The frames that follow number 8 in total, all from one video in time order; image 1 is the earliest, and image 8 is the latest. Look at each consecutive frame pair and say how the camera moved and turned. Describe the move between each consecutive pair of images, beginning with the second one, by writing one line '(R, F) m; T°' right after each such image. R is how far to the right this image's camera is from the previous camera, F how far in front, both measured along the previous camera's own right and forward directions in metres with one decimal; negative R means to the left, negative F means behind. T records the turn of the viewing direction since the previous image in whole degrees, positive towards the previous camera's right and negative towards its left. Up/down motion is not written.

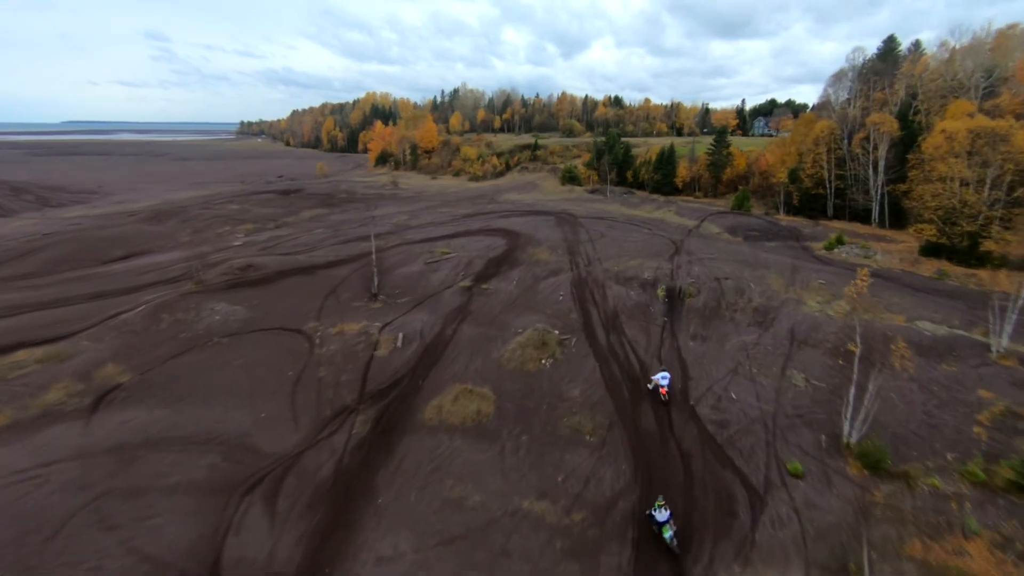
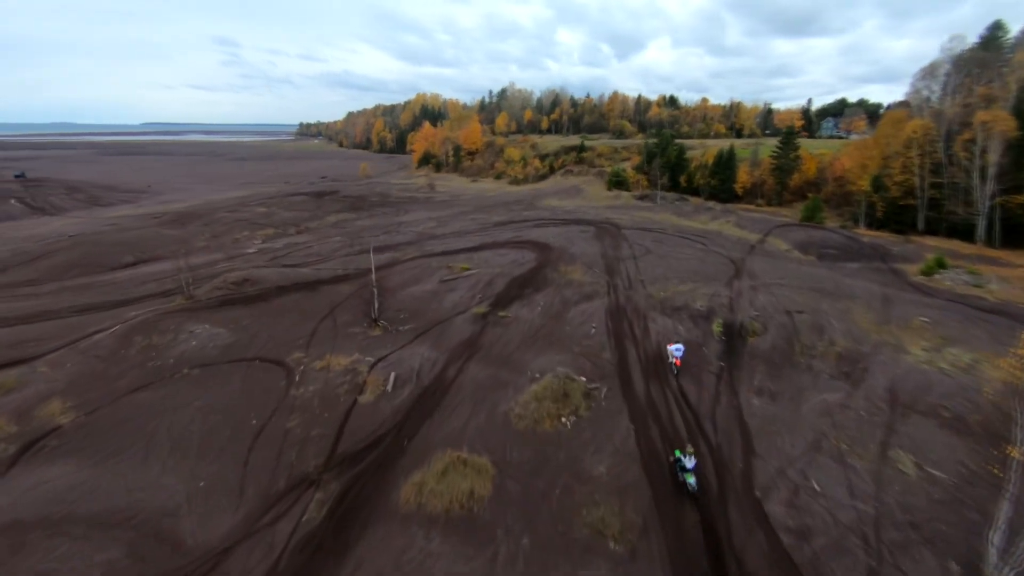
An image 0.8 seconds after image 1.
(+0.8, +3.5) m; -5°
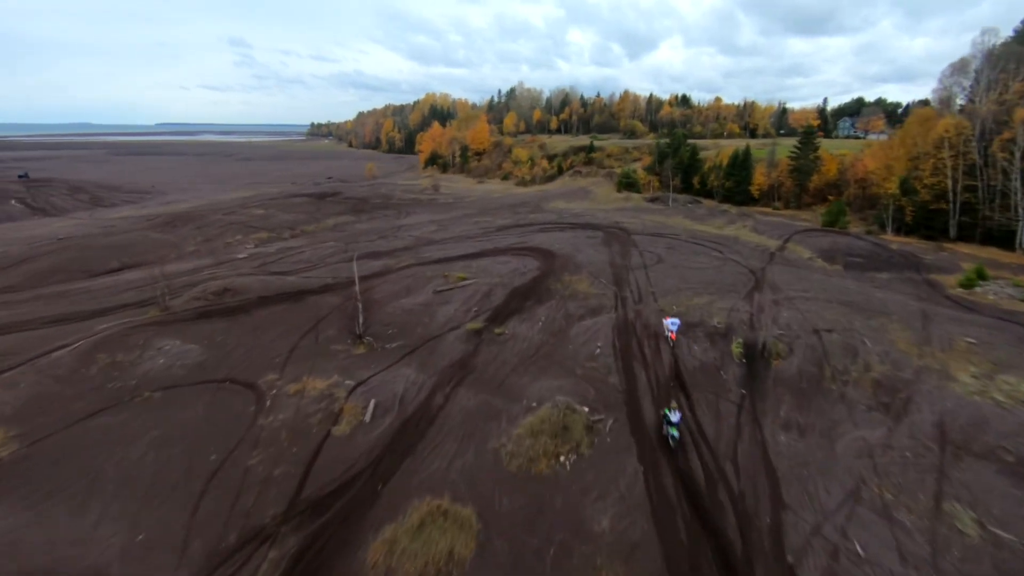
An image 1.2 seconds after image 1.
(+0.4, +1.7) m; -1°
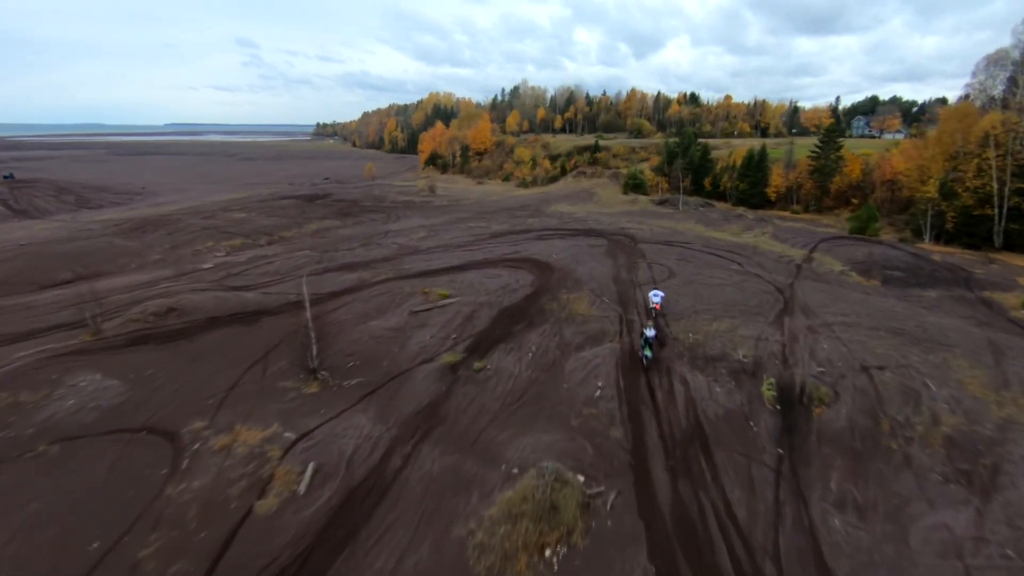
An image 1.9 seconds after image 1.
(+0.6, +2.9) m; -1°
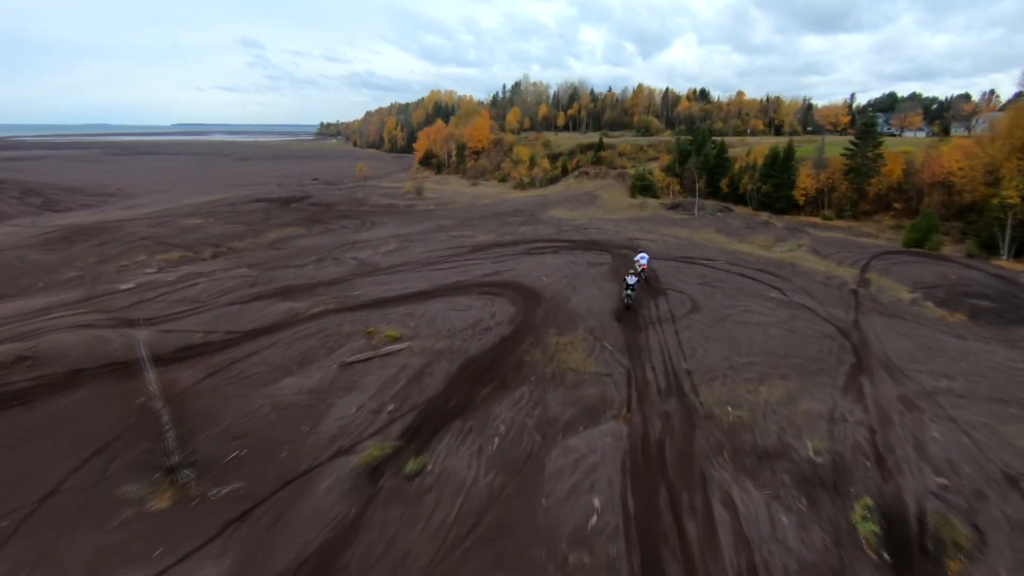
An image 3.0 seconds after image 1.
(+0.9, +4.8) m; -1°
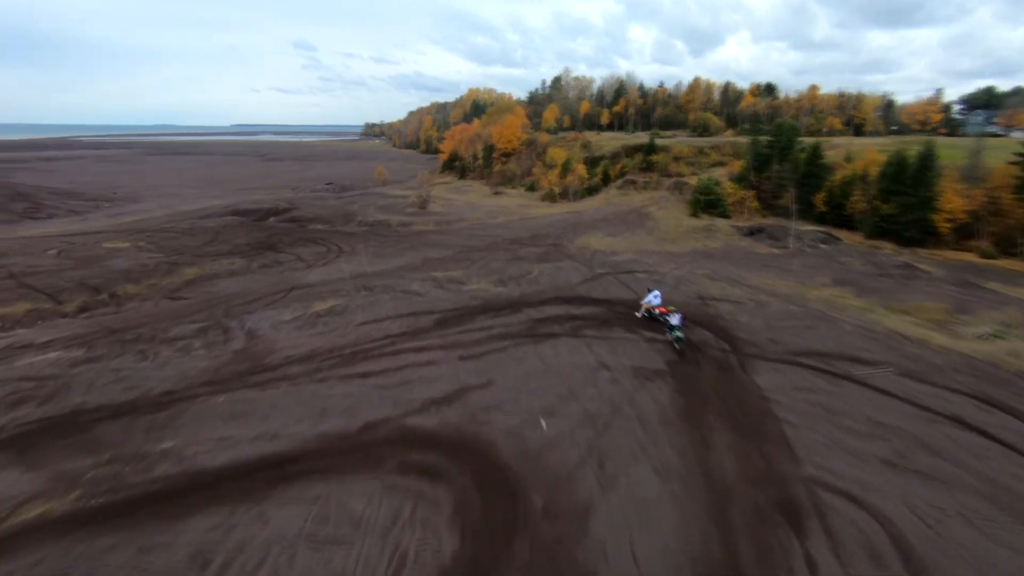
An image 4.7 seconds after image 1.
(+1.2, +9.6) m; -4°
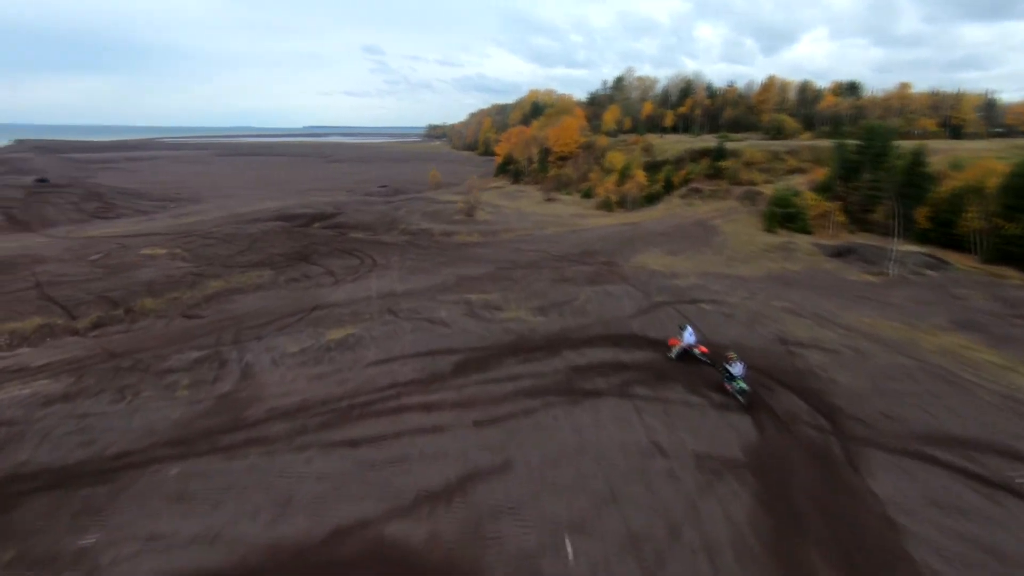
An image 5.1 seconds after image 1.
(+0.4, +2.5) m; -6°
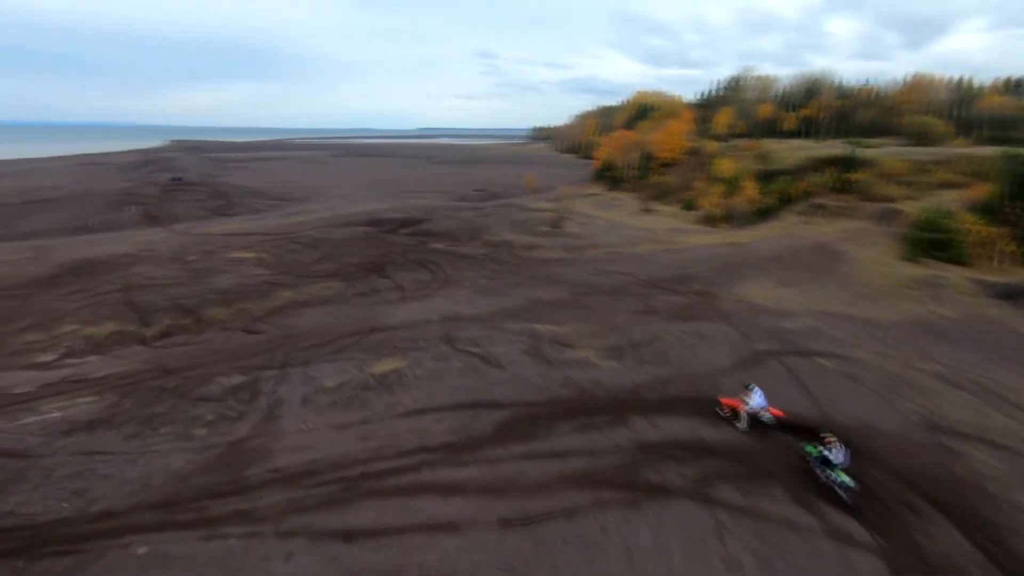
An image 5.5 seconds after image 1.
(+0.7, +2.2) m; -10°
